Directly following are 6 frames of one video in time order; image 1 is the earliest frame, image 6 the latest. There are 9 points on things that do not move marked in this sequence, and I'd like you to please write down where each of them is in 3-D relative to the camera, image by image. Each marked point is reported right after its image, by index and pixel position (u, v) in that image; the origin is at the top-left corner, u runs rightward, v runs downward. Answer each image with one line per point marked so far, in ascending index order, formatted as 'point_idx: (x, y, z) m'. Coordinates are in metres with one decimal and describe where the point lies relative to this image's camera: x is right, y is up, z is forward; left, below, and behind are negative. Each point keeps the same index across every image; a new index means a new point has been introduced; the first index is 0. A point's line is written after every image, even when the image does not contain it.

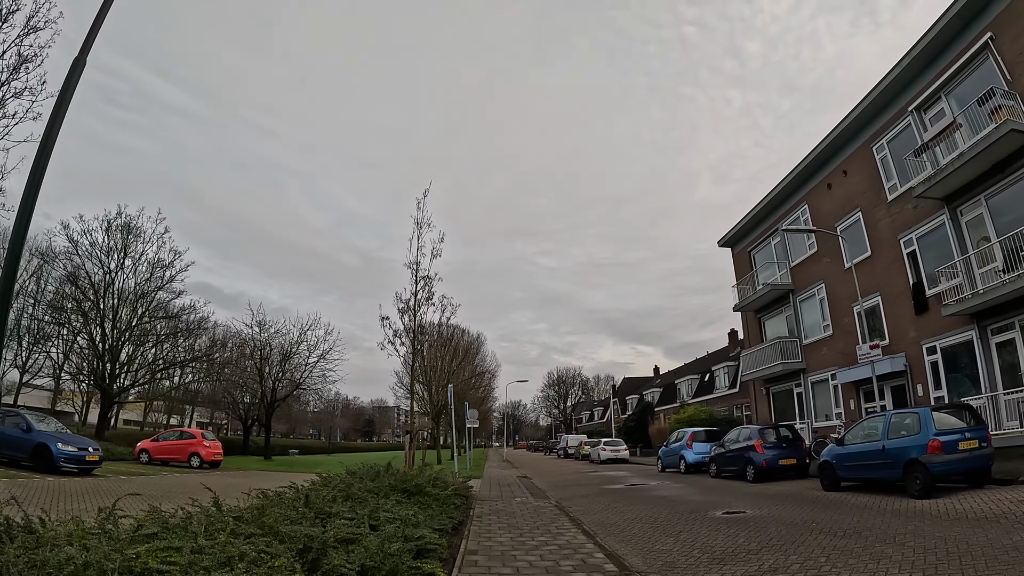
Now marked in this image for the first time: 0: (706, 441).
0: (+5.8, -4.6, +18.2) m
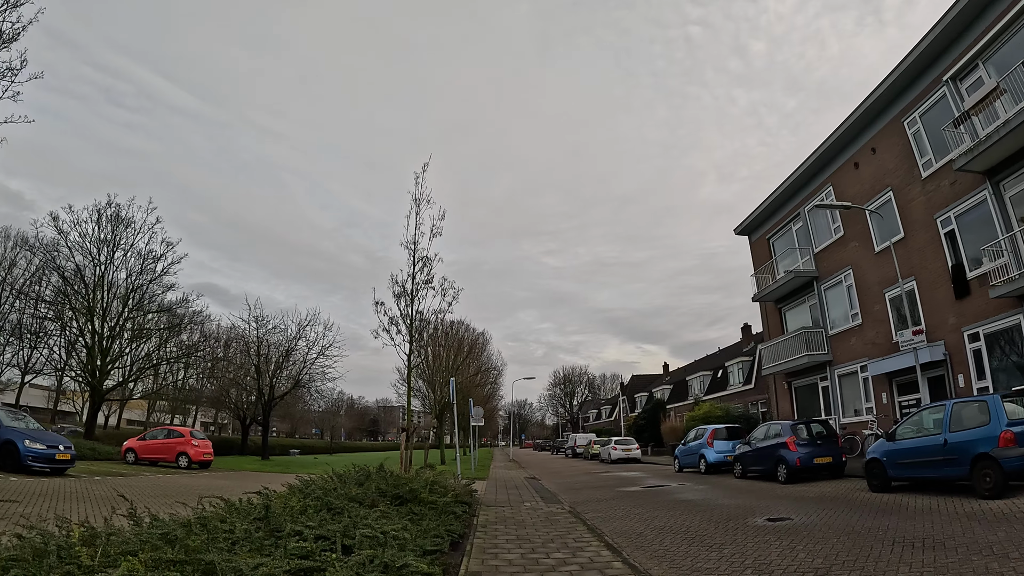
0: (+6.0, -4.2, +16.9) m
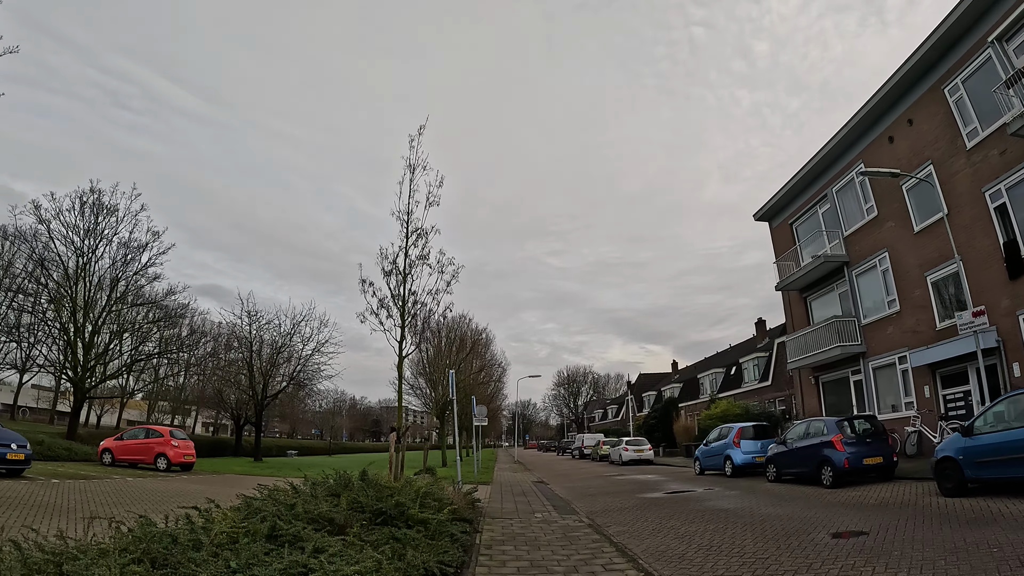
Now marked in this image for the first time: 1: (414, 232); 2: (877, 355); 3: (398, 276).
0: (+6.2, -3.8, +15.3) m
1: (-1.6, +1.0, +10.2) m
2: (+10.8, -1.9, +17.9) m
3: (-1.8, +0.2, +9.8) m
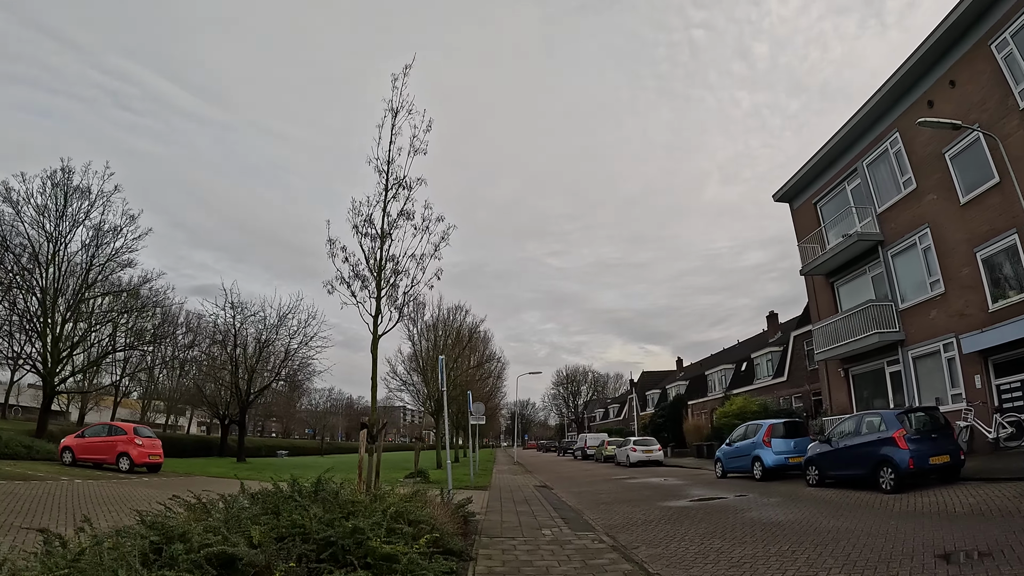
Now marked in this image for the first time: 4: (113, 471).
0: (+6.2, -3.3, +13.6) m
1: (-1.6, +1.4, +8.5) m
2: (+10.8, -1.5, +16.1) m
3: (-1.8, +0.7, +8.0) m
4: (-11.6, -5.3, +17.5) m
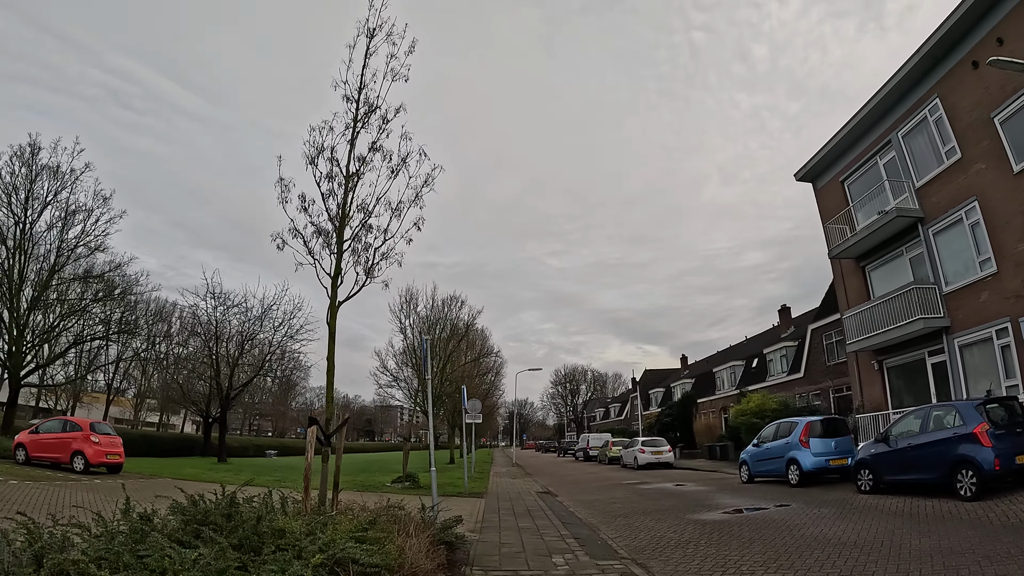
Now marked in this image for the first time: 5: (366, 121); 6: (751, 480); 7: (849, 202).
0: (+6.2, -2.9, +11.8) m
1: (-1.6, +1.9, +6.7) m
2: (+10.8, -1.1, +14.4) m
3: (-1.8, +1.1, +6.3) m
4: (-11.6, -4.8, +15.8) m
5: (-1.6, +1.8, +6.5) m
6: (+5.3, -4.2, +13.4) m
7: (+10.6, +2.6, +19.1) m
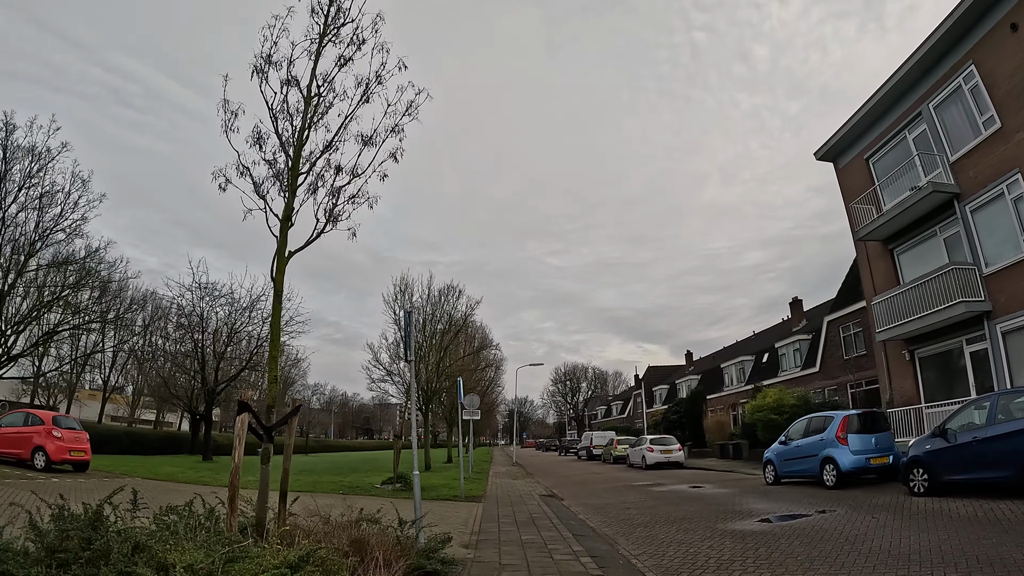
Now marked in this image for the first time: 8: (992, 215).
0: (+6.2, -2.6, +10.6) m
1: (-1.6, +2.2, +5.4) m
2: (+10.8, -0.7, +13.1) m
3: (-1.8, +1.5, +5.0) m
4: (-11.6, -4.4, +14.5) m
5: (-1.5, +2.2, +5.2) m
6: (+5.3, -3.9, +12.1) m
7: (+10.6, +3.0, +17.8) m
8: (+11.0, +1.5, +13.9) m
